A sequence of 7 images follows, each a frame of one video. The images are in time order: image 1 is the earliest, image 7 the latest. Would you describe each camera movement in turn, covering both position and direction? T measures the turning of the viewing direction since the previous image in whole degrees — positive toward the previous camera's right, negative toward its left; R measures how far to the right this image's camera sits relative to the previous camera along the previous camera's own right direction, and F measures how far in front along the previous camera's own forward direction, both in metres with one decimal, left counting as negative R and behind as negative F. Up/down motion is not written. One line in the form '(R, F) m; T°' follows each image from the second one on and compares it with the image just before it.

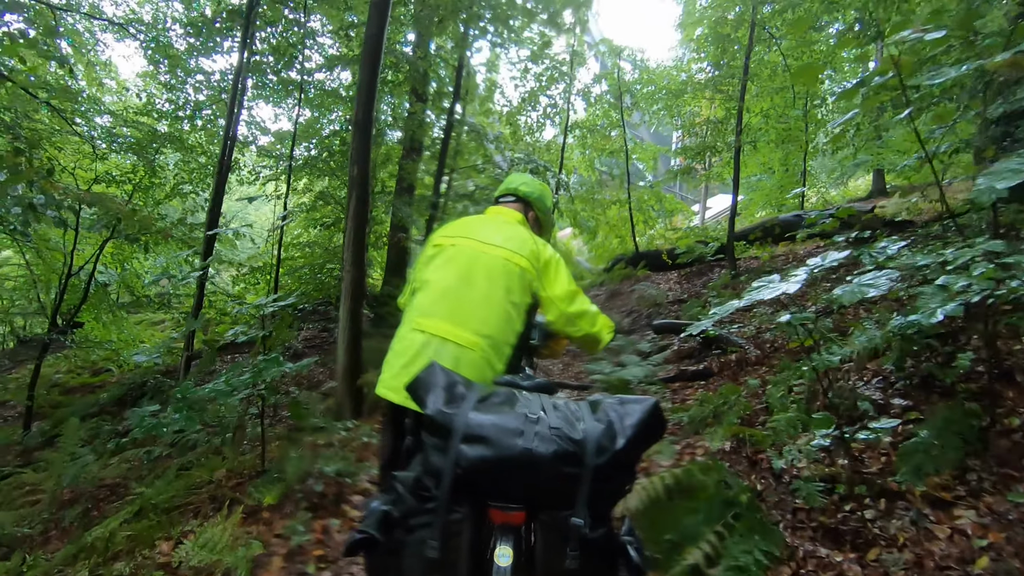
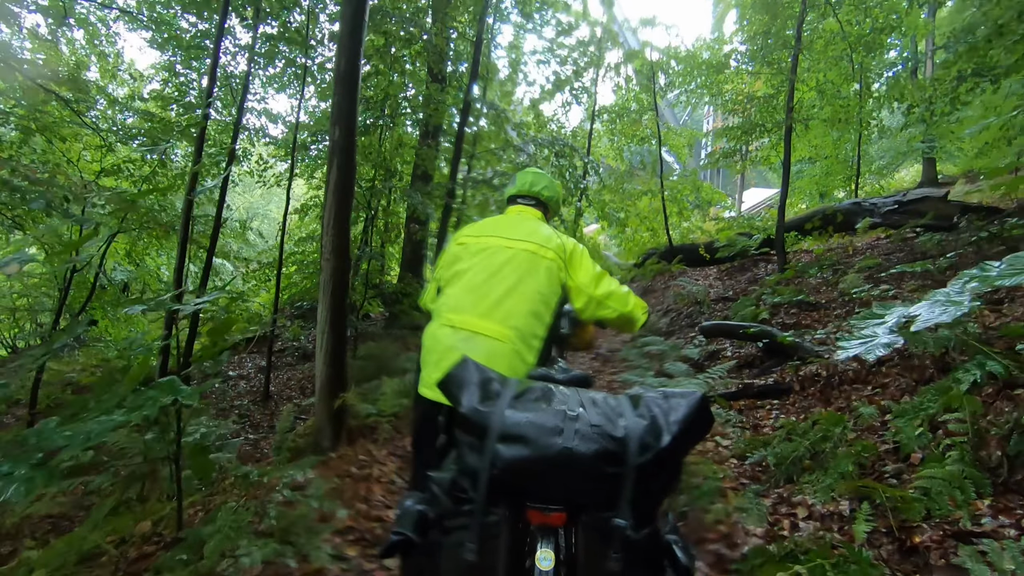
(0.0, +1.0) m; -2°
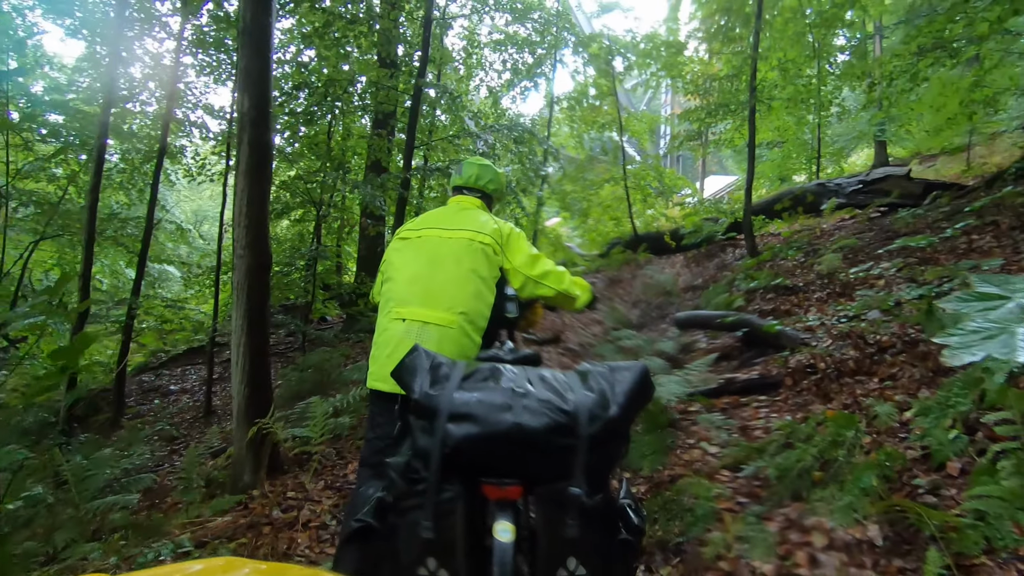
(+0.1, +0.5) m; +4°
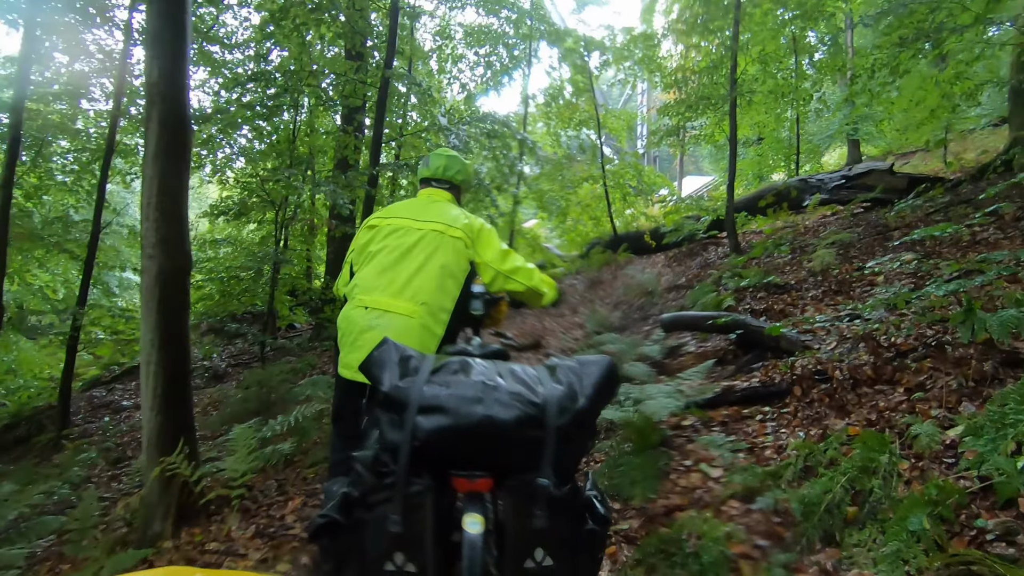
(+0.1, +0.4) m; +2°
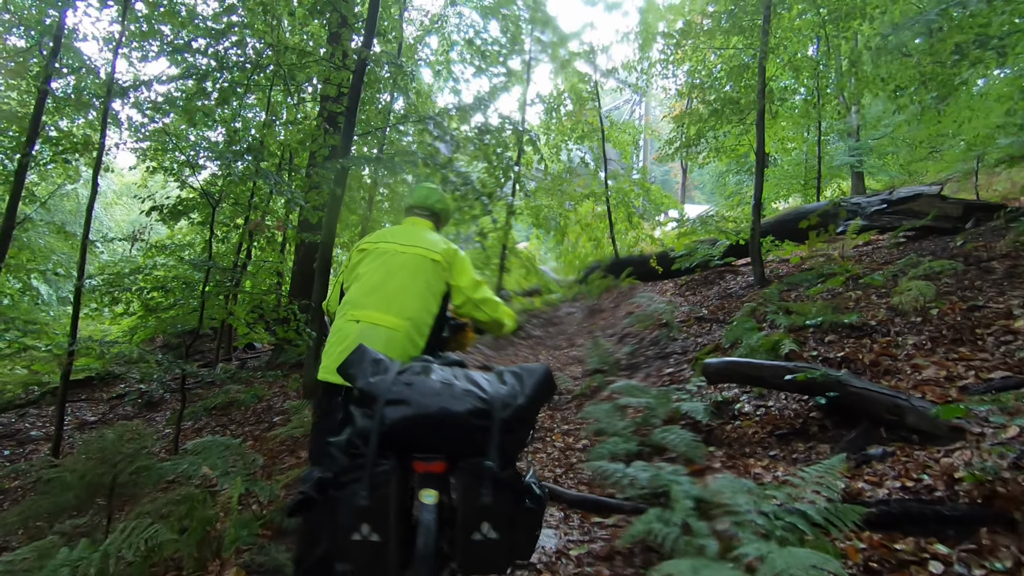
(0.0, +1.3) m; +1°
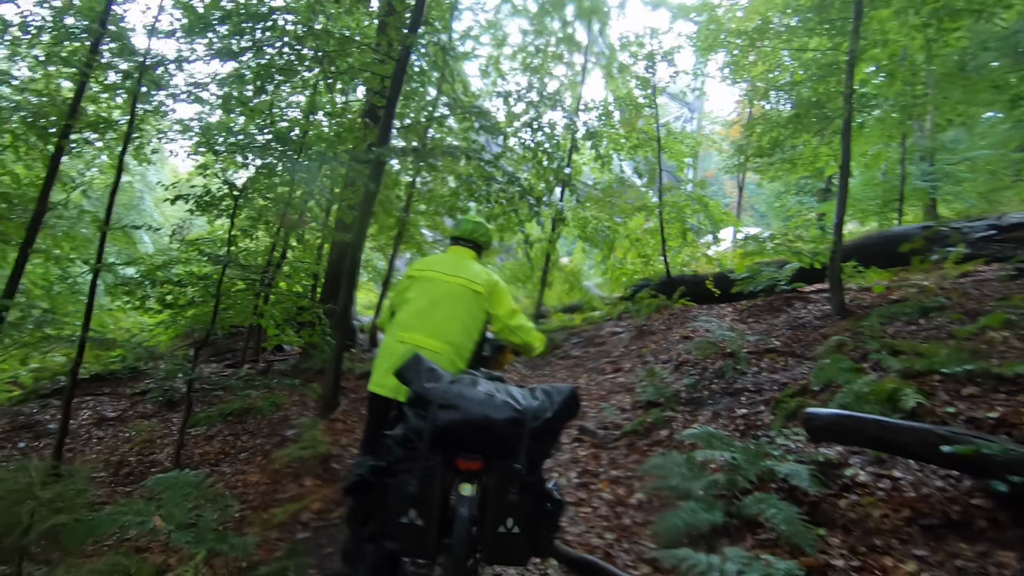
(-0.1, +0.7) m; -4°
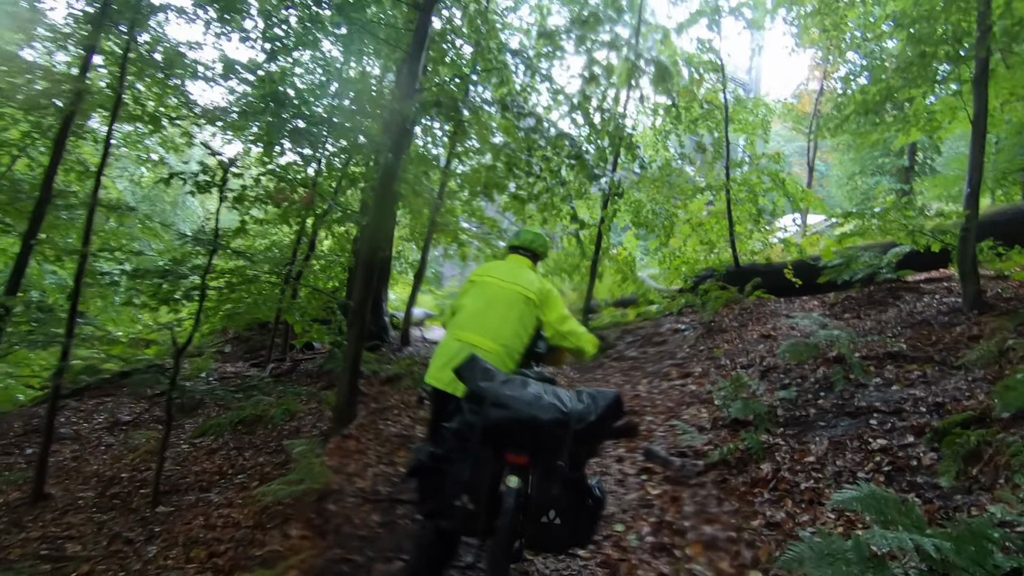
(0.0, +1.1) m; -5°
